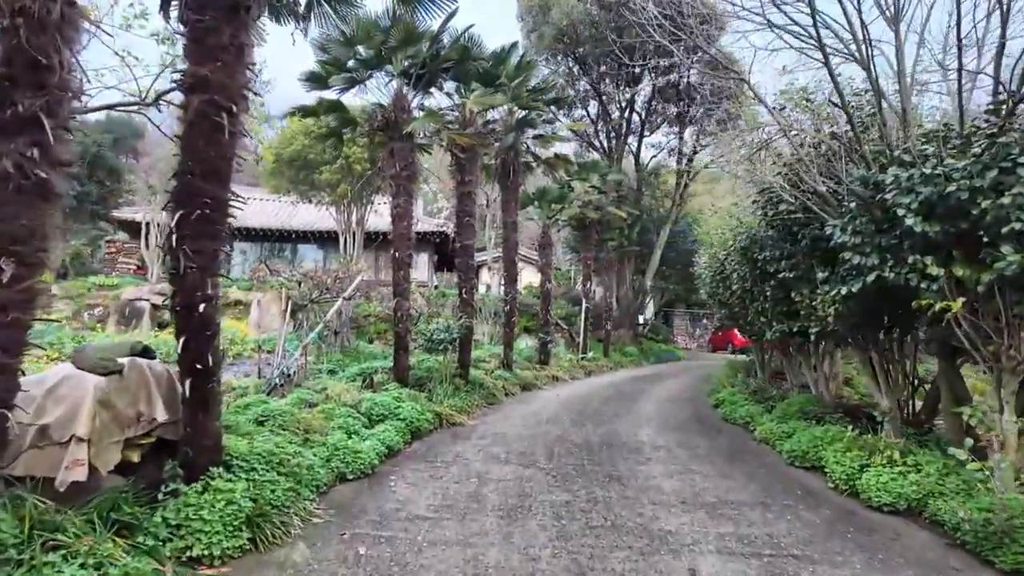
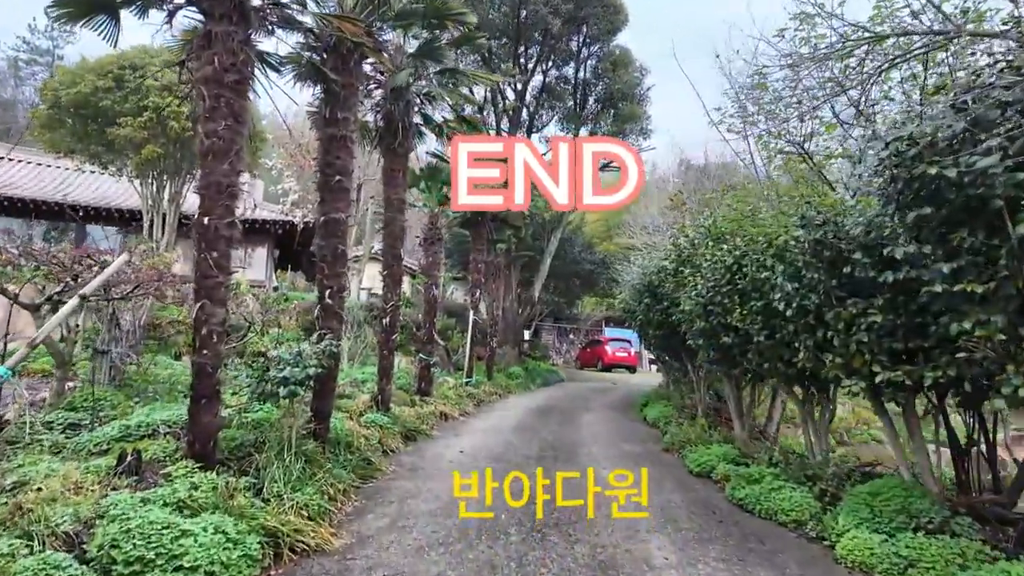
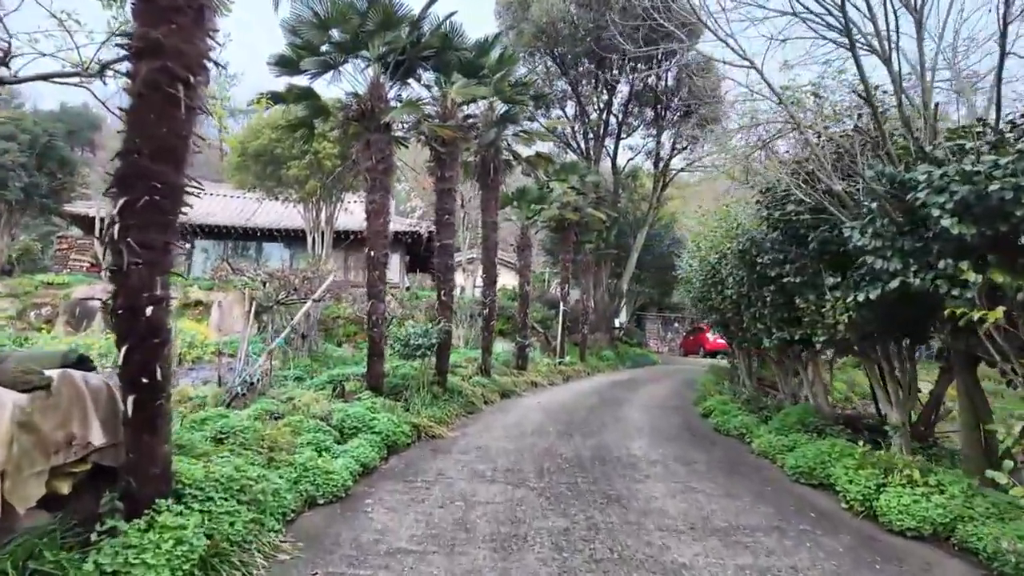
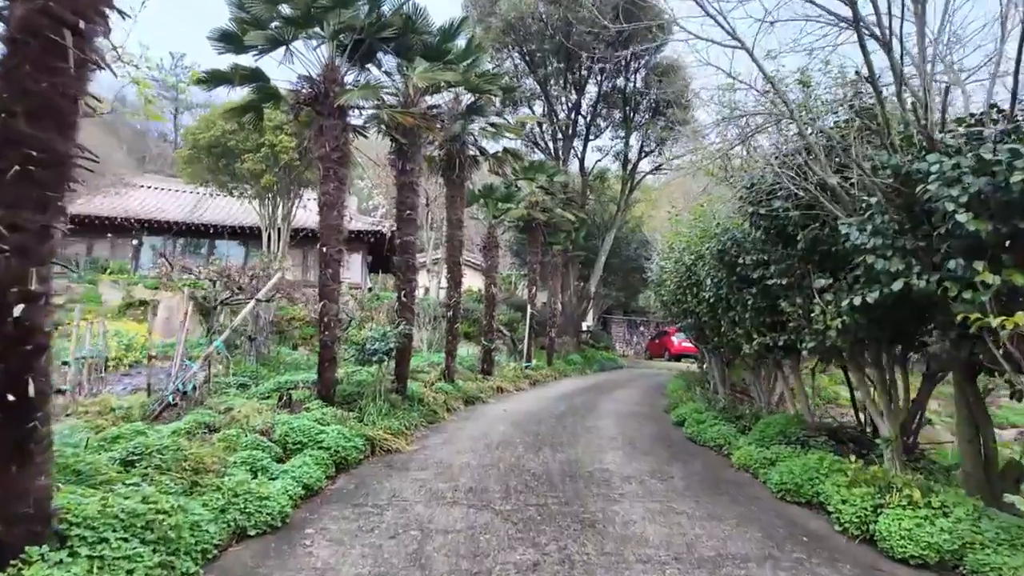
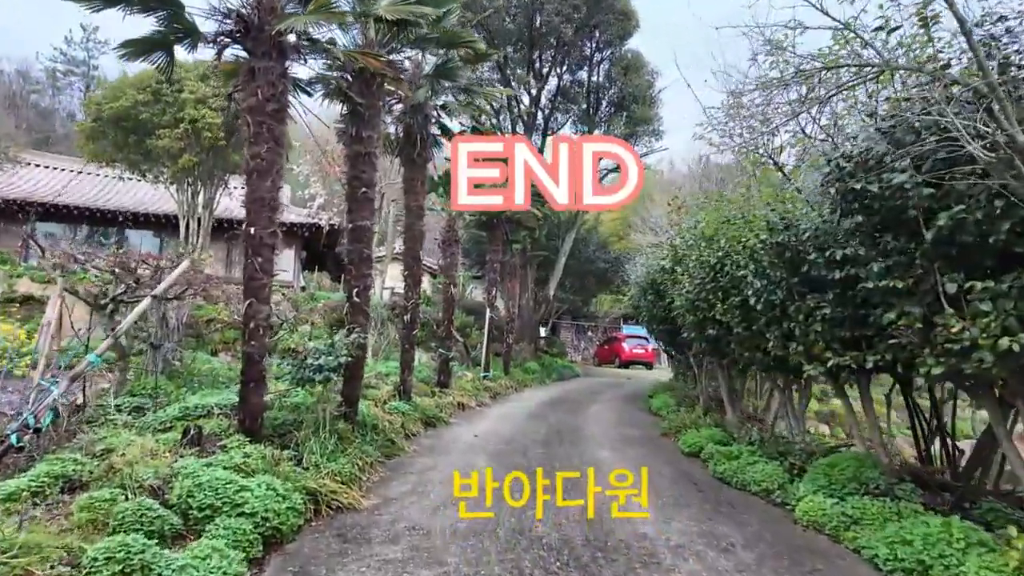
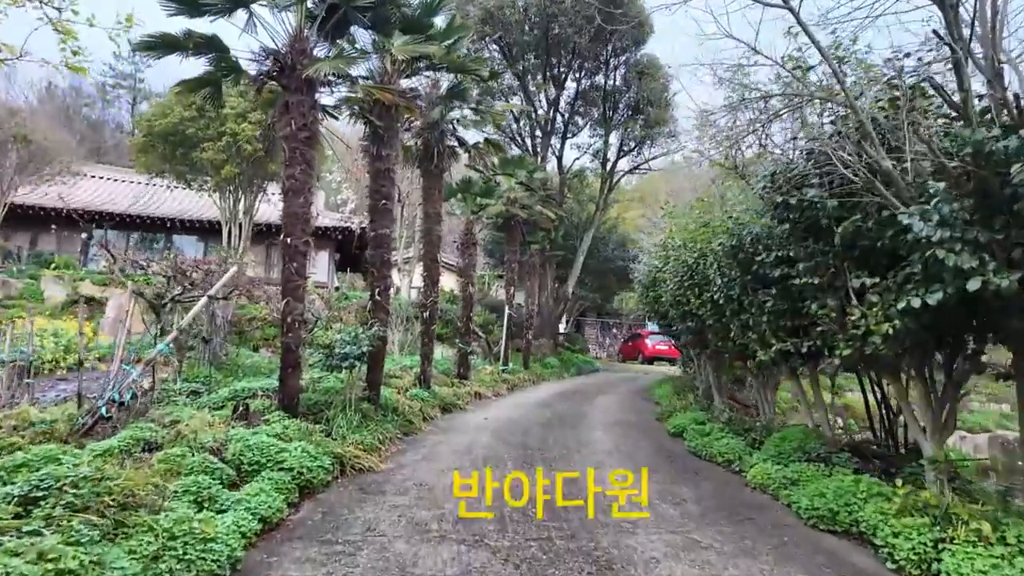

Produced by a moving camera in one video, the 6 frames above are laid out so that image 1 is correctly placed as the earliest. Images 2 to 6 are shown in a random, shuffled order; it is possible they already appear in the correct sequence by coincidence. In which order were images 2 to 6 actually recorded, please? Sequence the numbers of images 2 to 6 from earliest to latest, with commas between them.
3, 4, 6, 5, 2
